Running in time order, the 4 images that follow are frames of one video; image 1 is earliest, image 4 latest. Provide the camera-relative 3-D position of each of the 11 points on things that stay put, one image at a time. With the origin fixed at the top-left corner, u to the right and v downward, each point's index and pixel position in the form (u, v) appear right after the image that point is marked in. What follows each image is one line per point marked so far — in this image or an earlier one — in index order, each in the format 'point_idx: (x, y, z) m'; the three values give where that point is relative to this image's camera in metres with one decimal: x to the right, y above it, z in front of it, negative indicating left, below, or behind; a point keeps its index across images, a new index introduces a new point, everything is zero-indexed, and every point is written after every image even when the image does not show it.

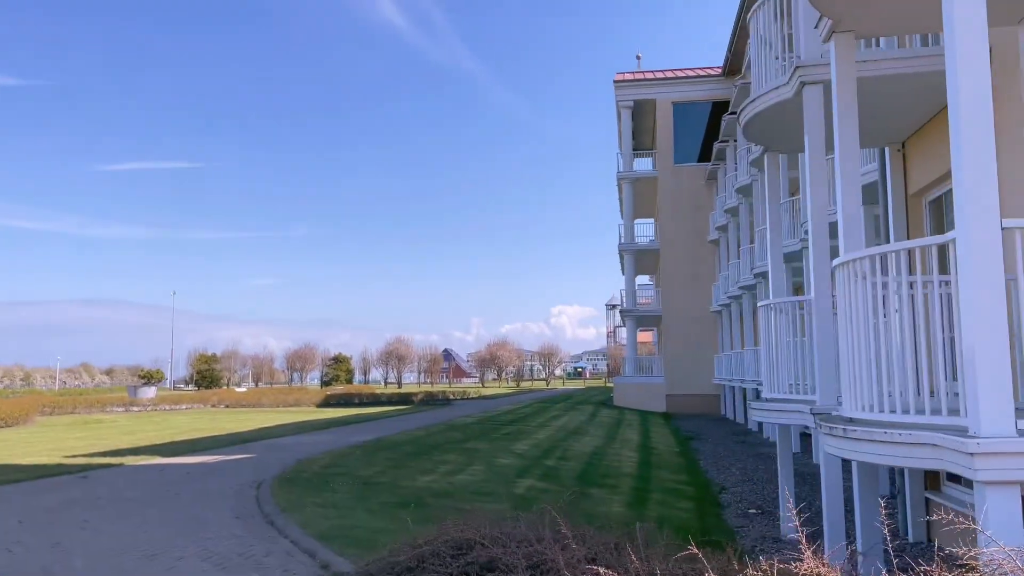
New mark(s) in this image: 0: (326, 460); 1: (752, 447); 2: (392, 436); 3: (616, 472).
0: (-2.5, -2.4, +10.9) m
1: (+5.2, -3.4, +17.3) m
2: (-2.3, -2.9, +15.6) m
3: (+1.5, -2.7, +11.4) m
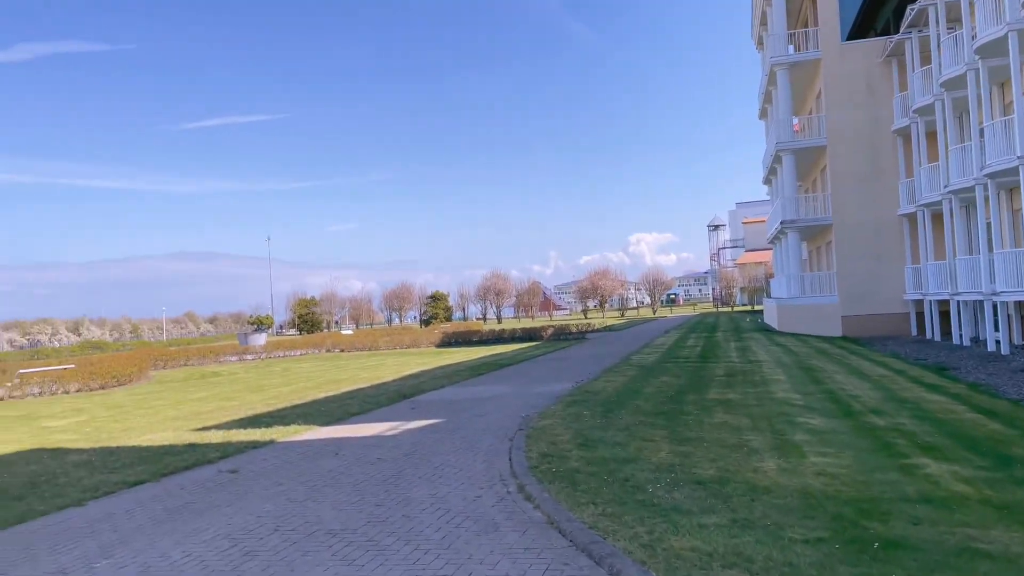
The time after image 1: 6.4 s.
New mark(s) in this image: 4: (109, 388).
0: (+0.5, -1.3, +7.4) m
1: (+8.9, -1.5, +13.1) m
2: (+1.3, -1.4, +12.0) m
3: (+4.6, -1.4, +7.6) m
4: (-10.0, -2.5, +19.9) m
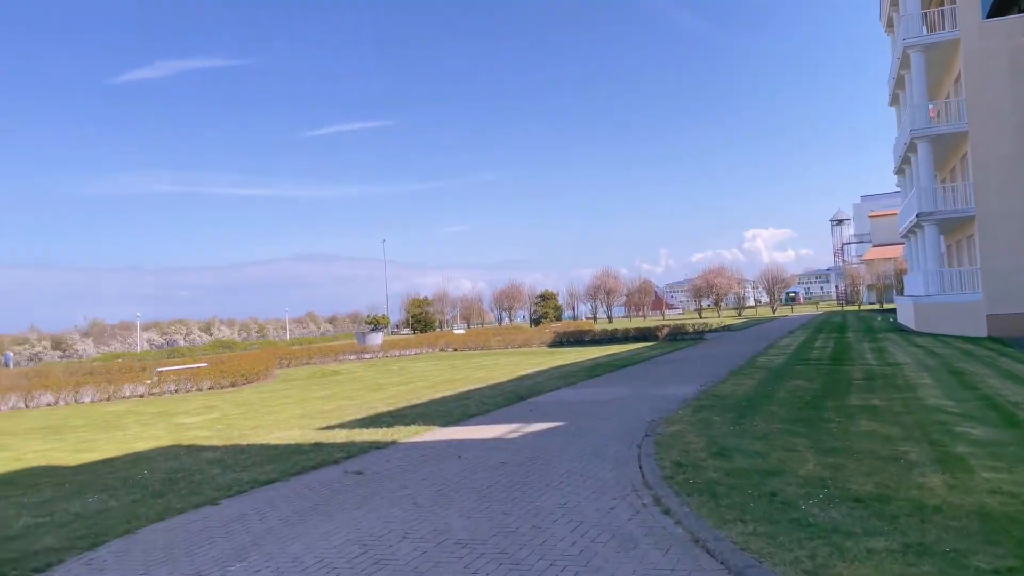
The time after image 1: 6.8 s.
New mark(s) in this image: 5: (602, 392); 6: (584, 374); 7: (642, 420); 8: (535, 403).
0: (+1.7, -1.3, +7.0) m
1: (+10.7, -1.4, +11.5) m
2: (+3.0, -1.4, +11.5) m
3: (+5.7, -1.4, +6.6) m
4: (-7.1, -2.5, +20.8) m
5: (+1.4, -1.6, +12.2) m
6: (+1.5, -1.8, +16.3) m
7: (+1.4, -1.4, +8.6) m
8: (+0.3, -1.7, +11.5) m
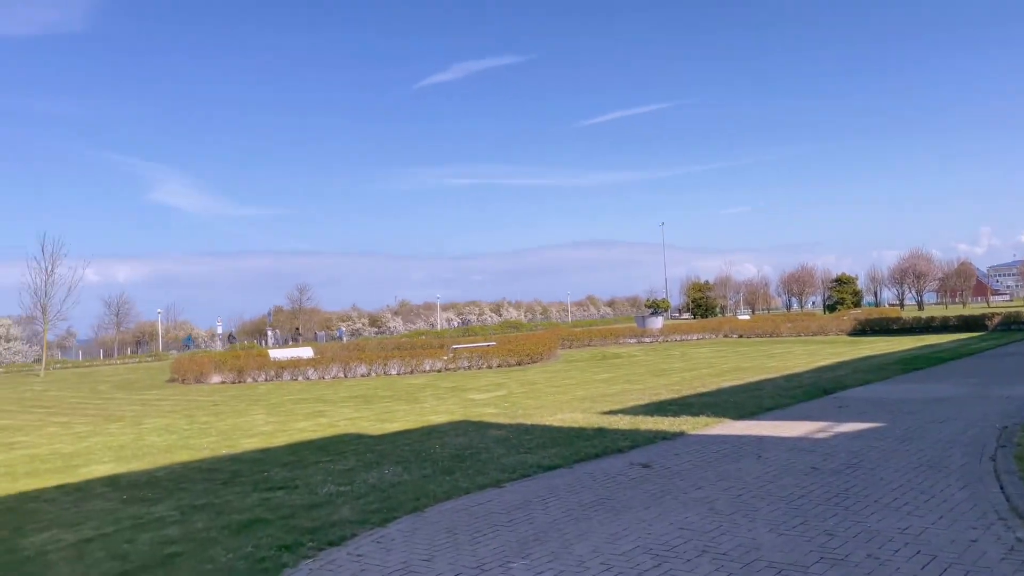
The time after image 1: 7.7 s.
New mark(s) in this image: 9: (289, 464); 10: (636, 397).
0: (+3.9, -1.2, +5.4) m
1: (+13.9, -1.2, +6.6) m
2: (+6.7, -1.2, +9.2) m
3: (+7.6, -1.2, +3.7) m
4: (+0.3, -2.1, +21.4) m
5: (+5.4, -1.3, +10.4) m
6: (+6.9, -1.4, +14.3) m
7: (+4.2, -1.2, +7.0) m
8: (+4.2, -1.4, +10.1) m
9: (-2.1, -1.7, +7.6) m
10: (+1.8, -1.6, +11.9) m
